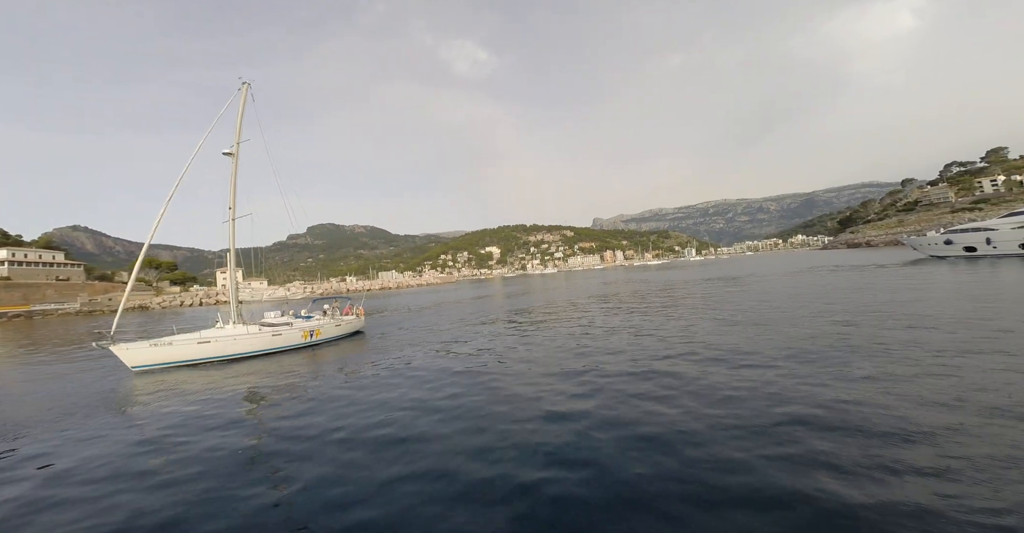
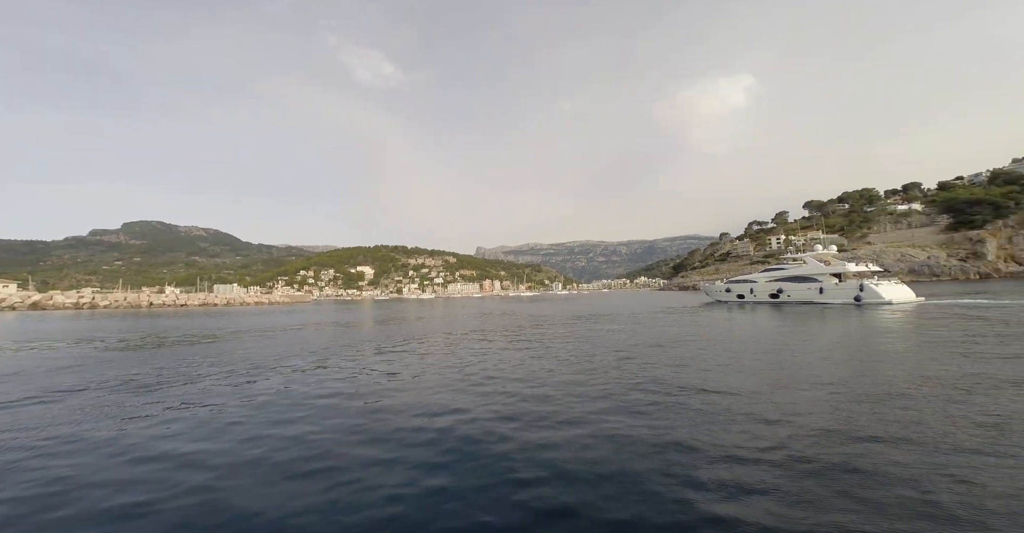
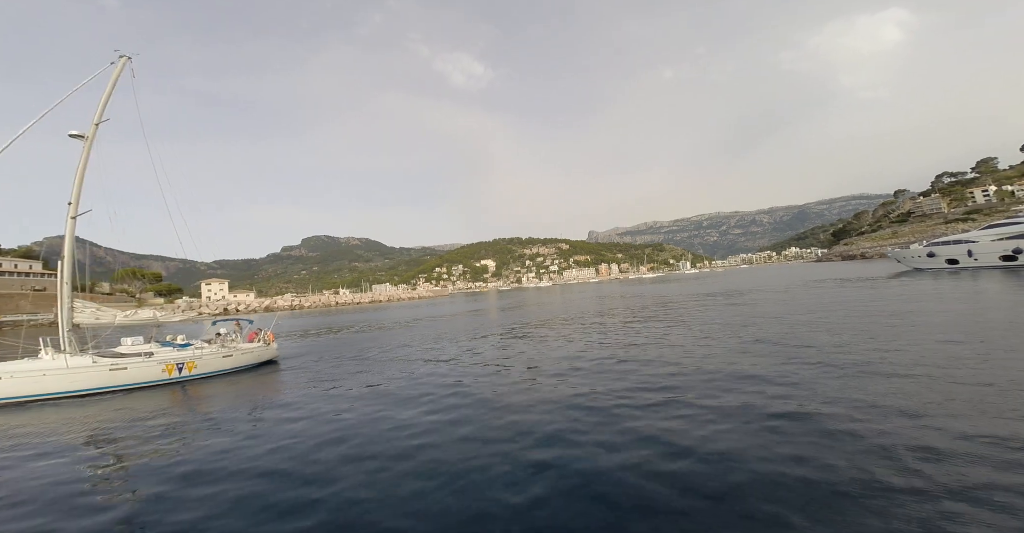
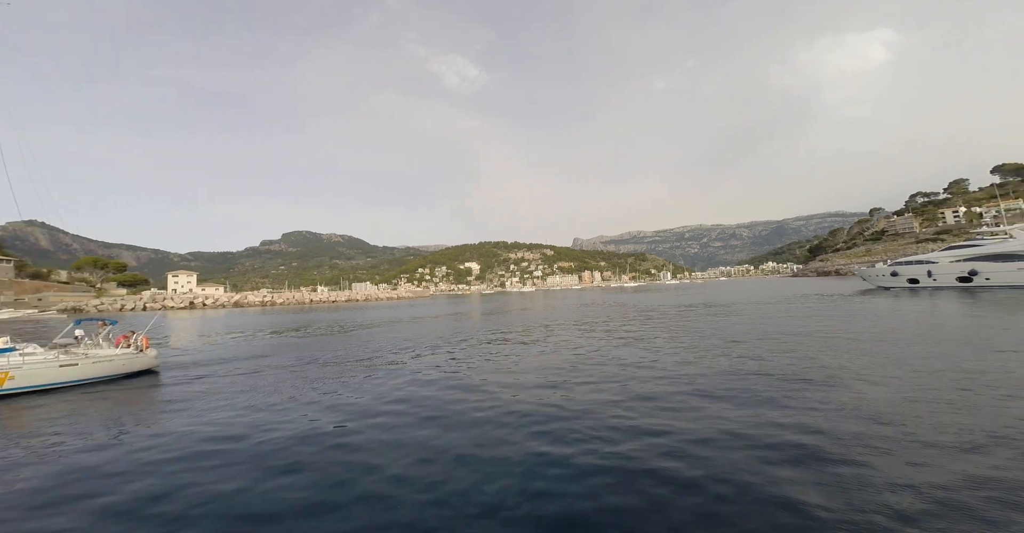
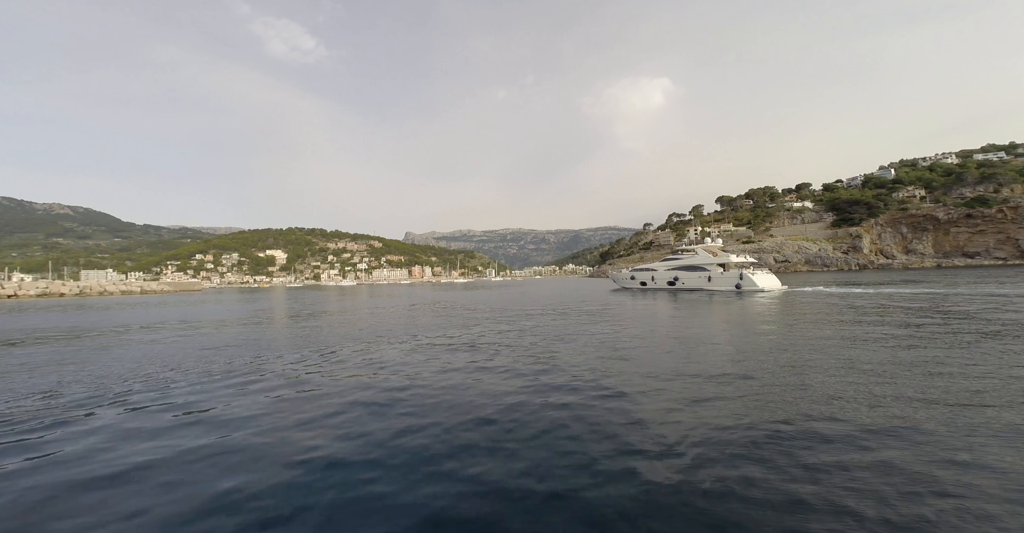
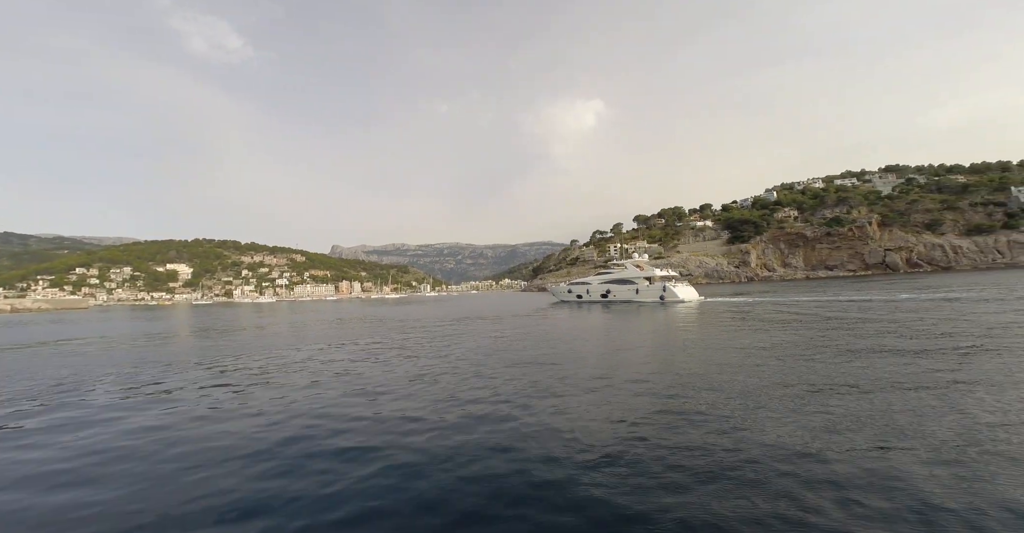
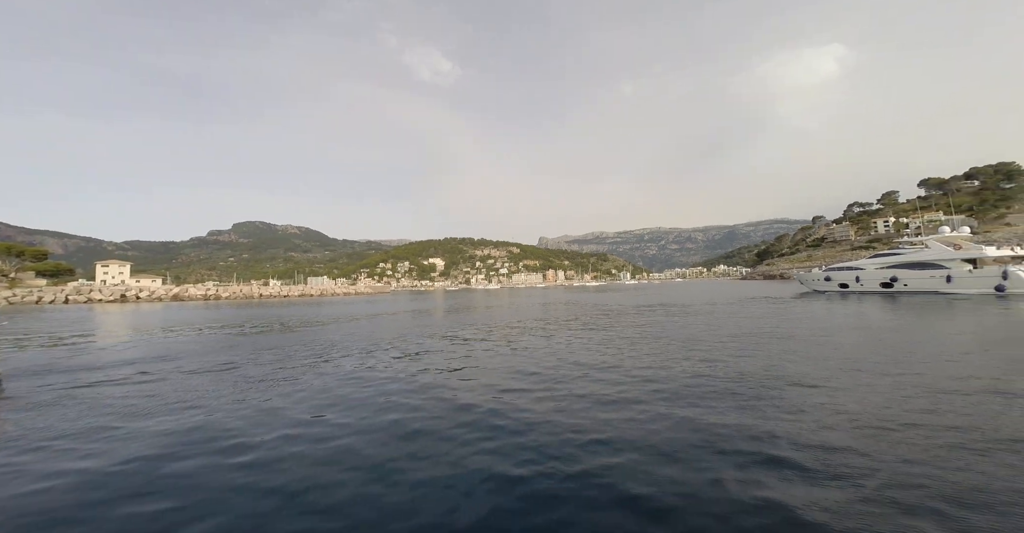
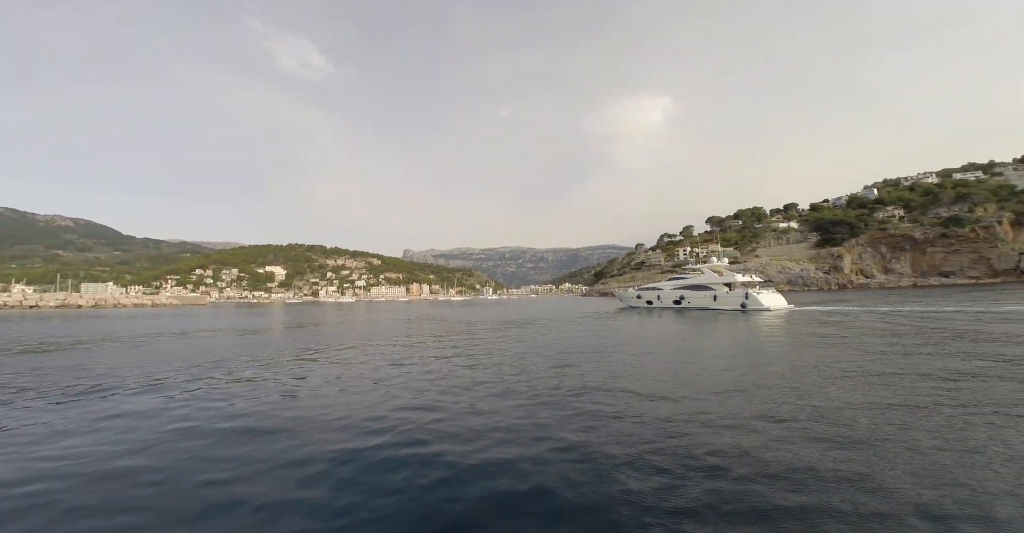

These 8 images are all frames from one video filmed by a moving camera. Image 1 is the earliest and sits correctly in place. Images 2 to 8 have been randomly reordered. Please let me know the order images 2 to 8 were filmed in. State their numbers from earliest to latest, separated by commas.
3, 4, 7, 2, 8, 6, 5
